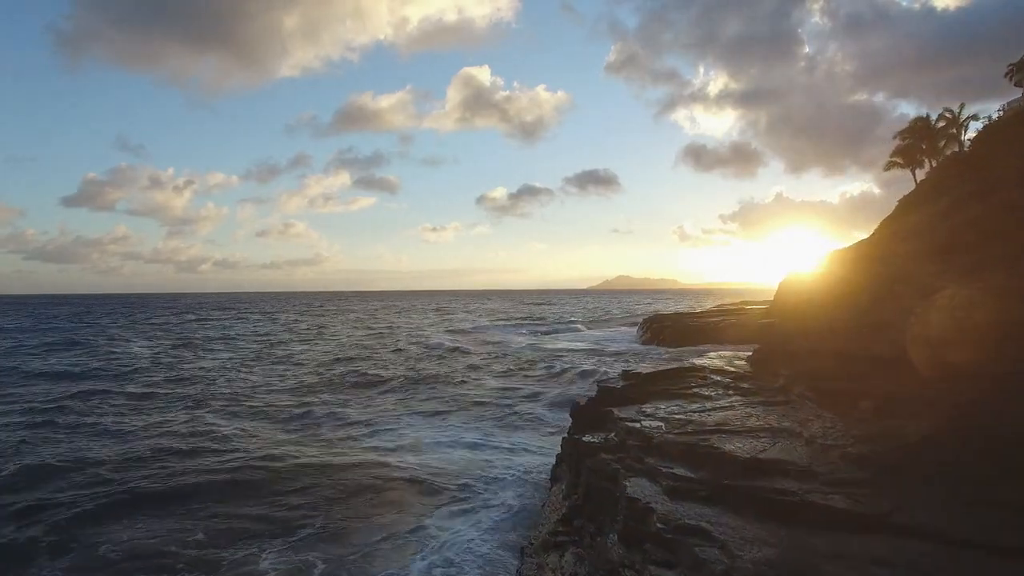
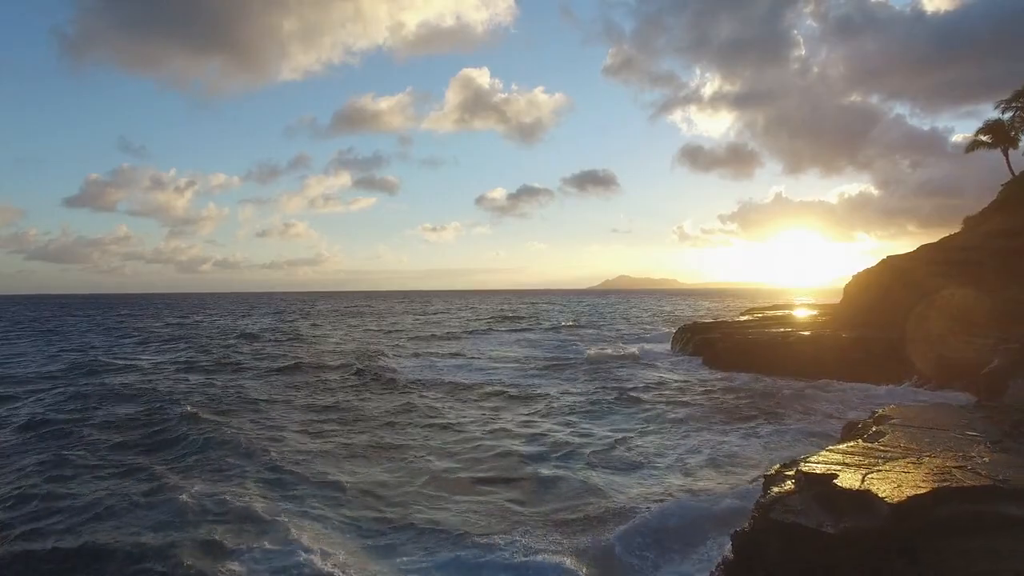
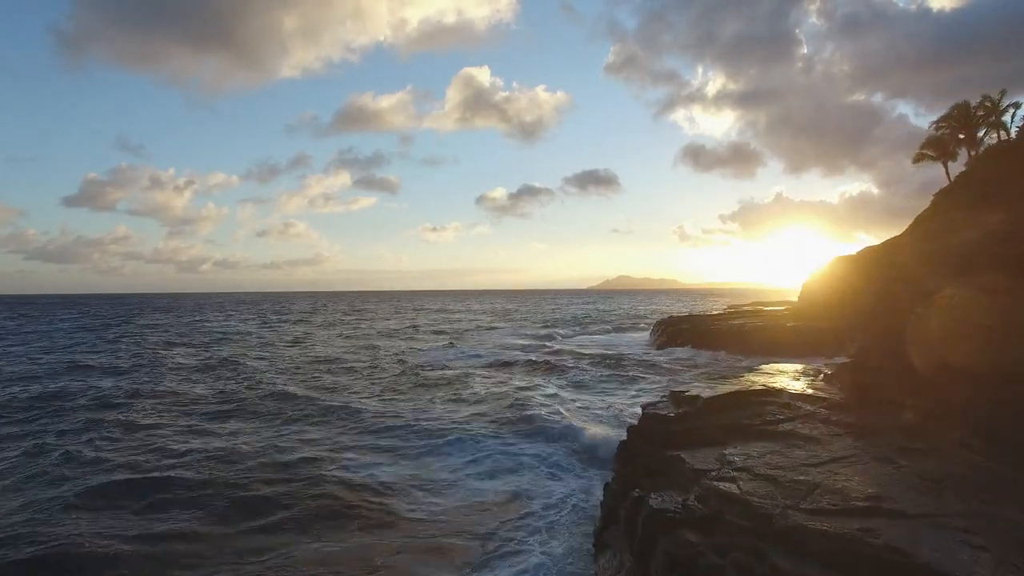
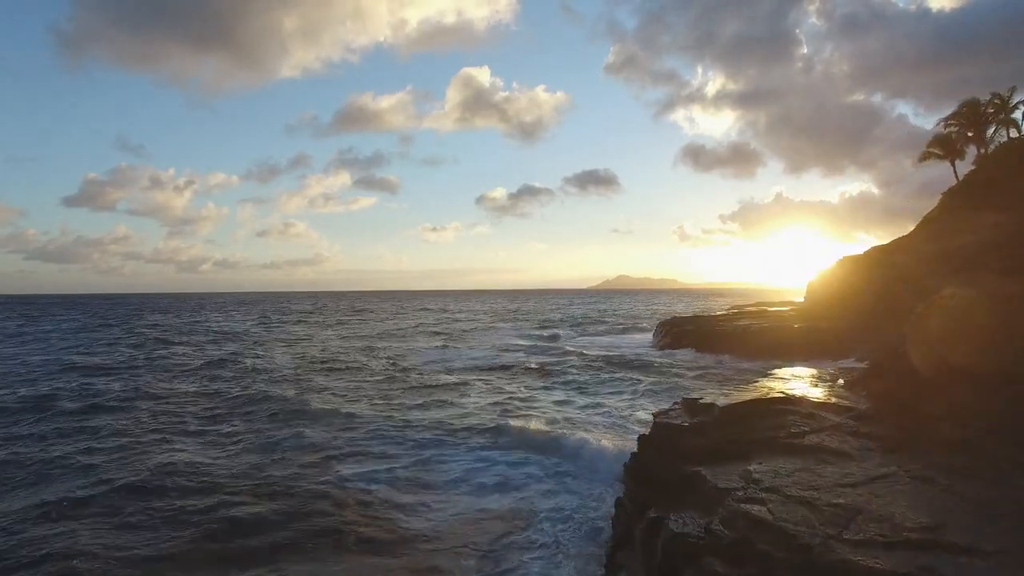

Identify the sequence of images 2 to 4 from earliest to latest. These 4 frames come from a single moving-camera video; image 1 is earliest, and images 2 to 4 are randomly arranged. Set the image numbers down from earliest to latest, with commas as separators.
3, 4, 2
